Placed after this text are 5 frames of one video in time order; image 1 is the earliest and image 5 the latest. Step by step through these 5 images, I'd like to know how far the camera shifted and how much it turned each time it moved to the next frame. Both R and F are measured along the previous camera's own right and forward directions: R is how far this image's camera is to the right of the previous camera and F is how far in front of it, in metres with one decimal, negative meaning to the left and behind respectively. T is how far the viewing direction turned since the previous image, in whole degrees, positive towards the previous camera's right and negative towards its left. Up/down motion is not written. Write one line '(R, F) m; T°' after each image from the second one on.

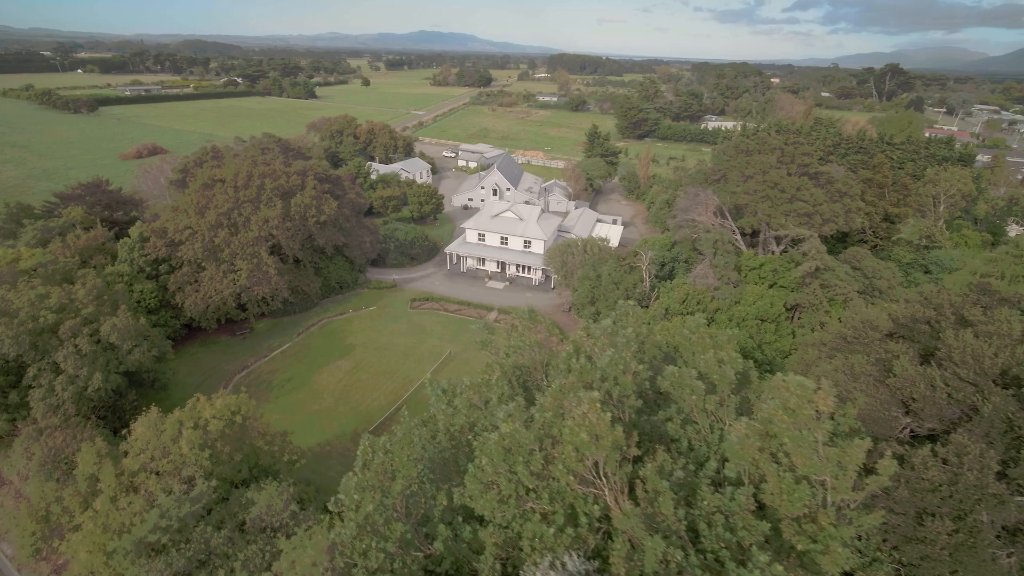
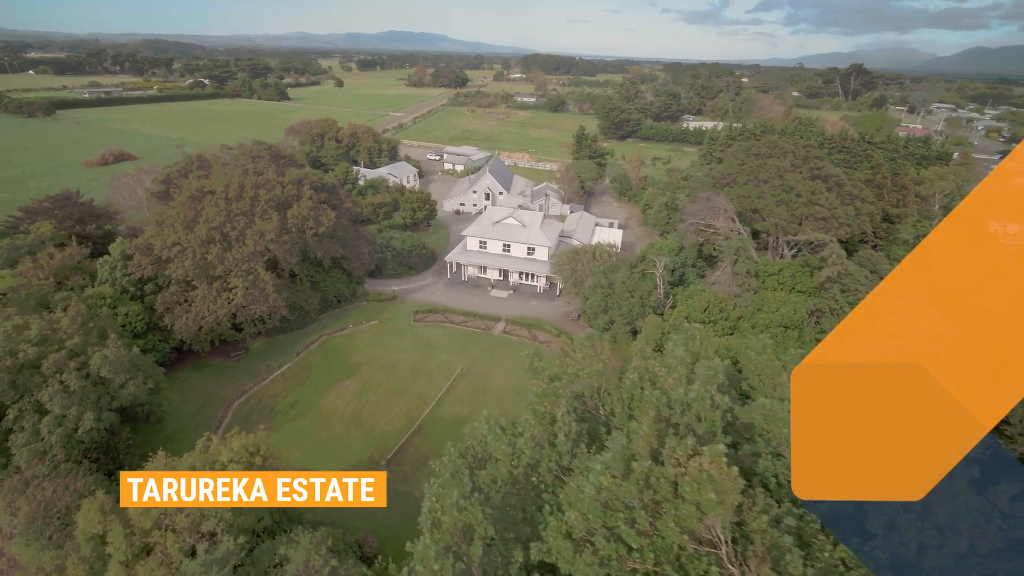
(-2.1, +1.1) m; +3°
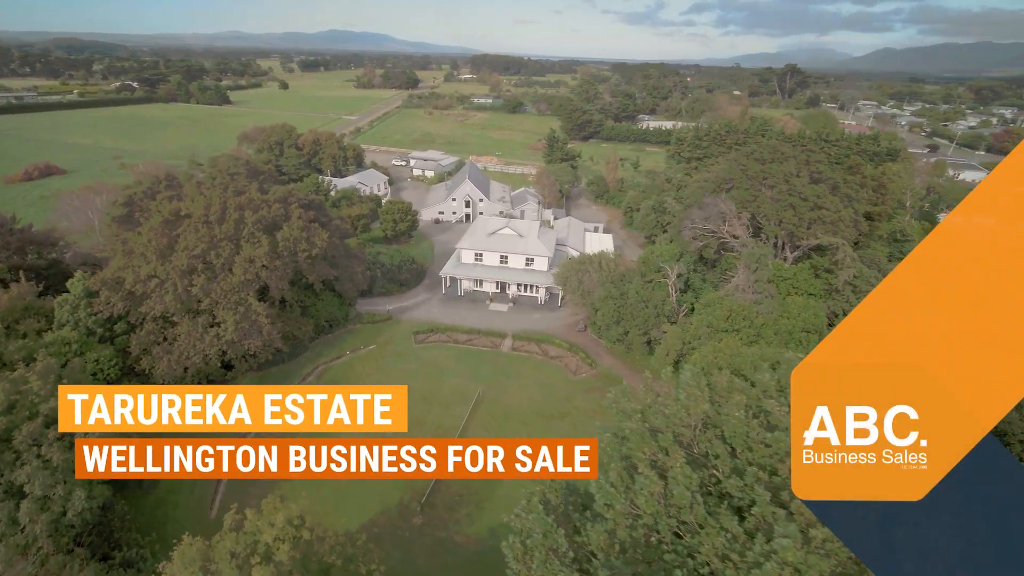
(-3.2, +1.5) m; +6°
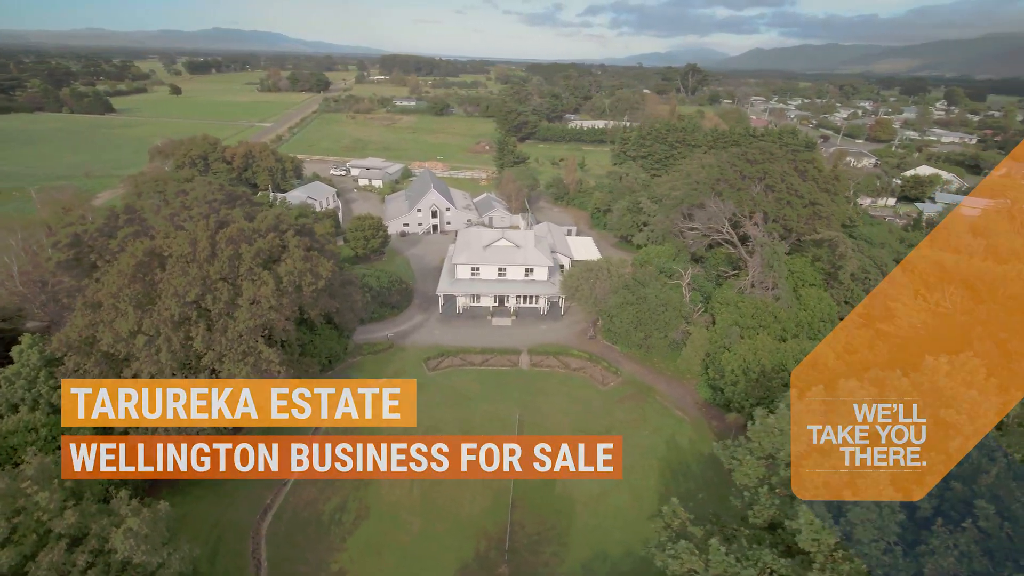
(-5.3, +1.8) m; +10°
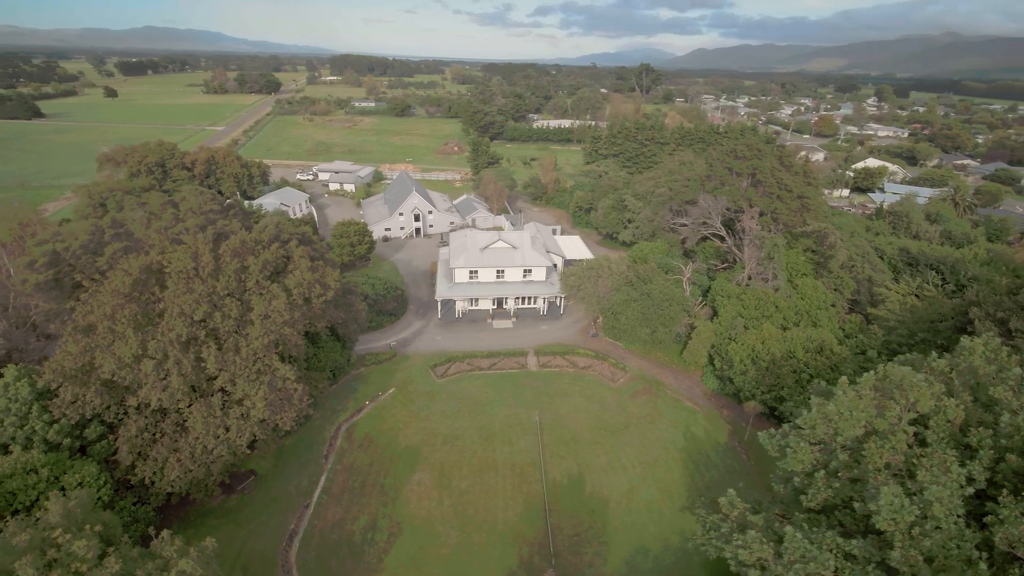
(-2.6, +0.4) m; +5°
